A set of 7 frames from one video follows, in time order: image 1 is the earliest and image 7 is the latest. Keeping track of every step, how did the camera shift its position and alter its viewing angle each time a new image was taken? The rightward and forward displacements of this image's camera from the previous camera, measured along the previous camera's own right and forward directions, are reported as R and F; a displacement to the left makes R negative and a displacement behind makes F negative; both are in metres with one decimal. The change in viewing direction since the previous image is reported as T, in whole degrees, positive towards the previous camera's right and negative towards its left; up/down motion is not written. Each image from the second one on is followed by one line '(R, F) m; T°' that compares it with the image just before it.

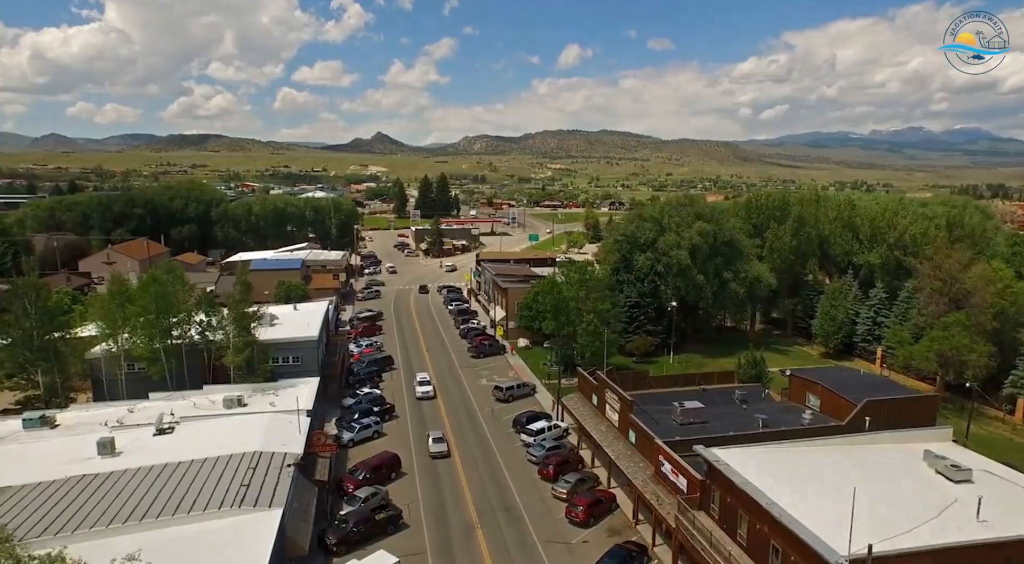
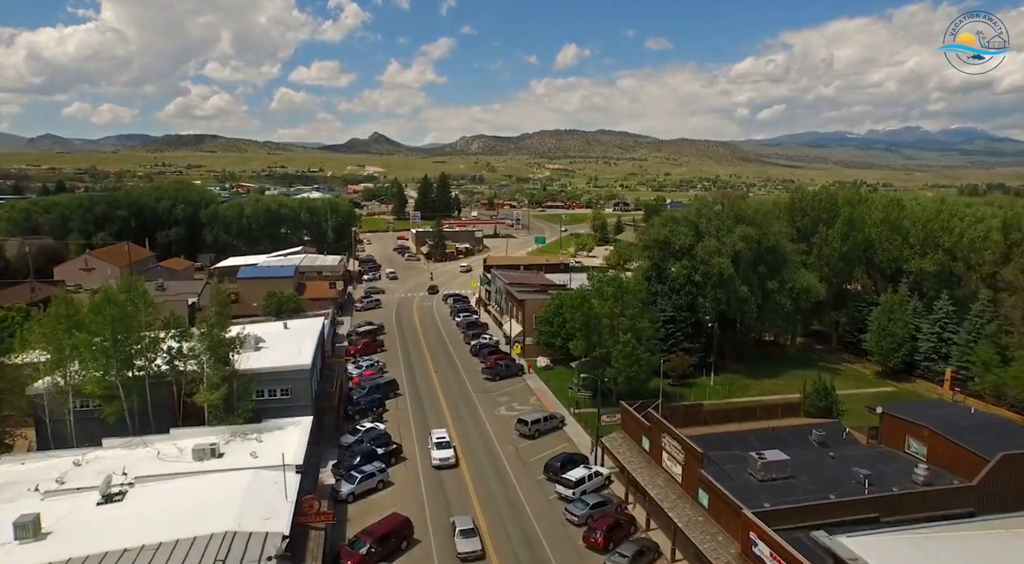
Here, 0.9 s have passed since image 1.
(-1.7, +6.1) m; 0°
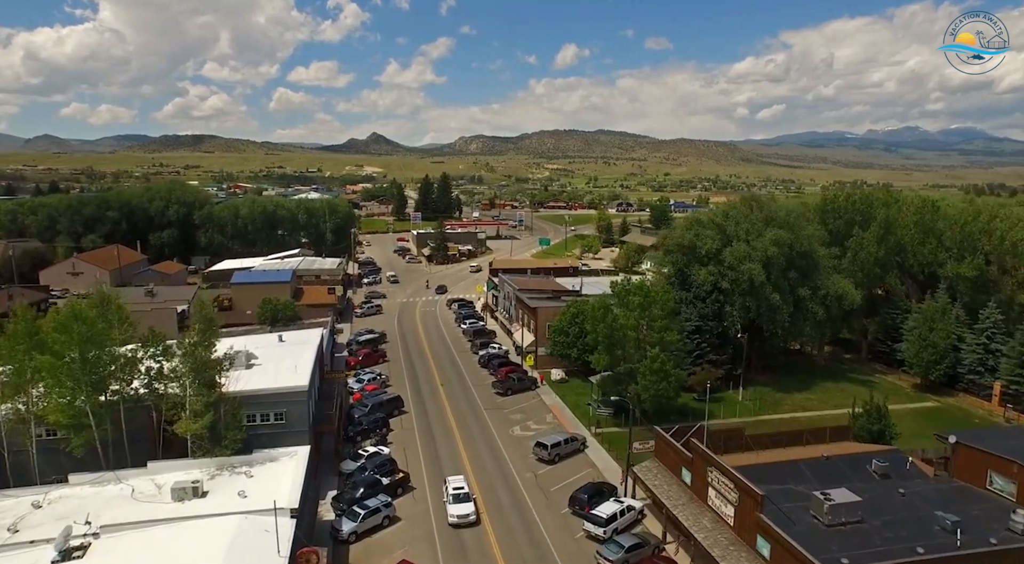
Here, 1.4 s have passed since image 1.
(-1.0, +3.4) m; 0°
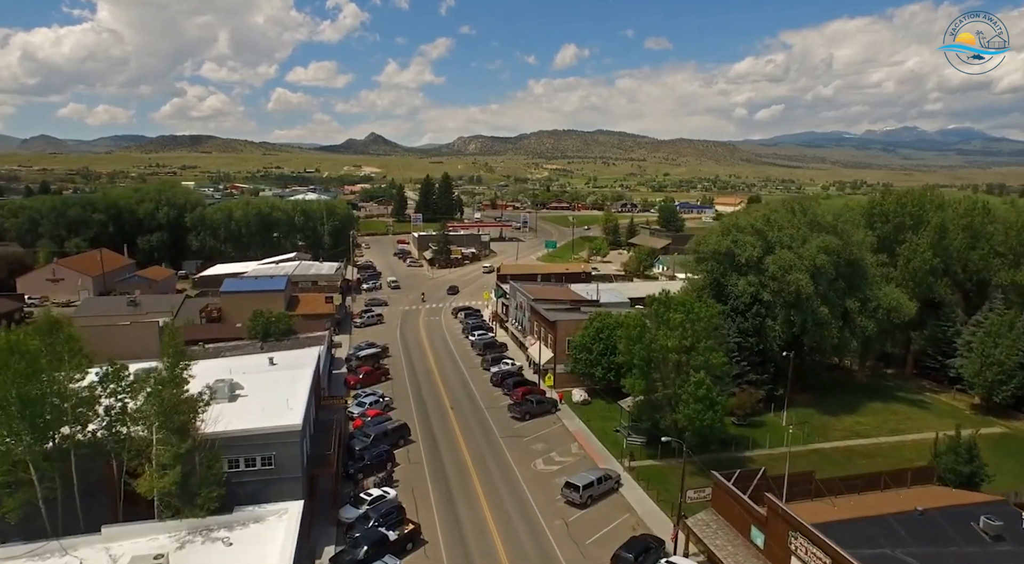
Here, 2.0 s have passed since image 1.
(-1.2, +4.5) m; 0°
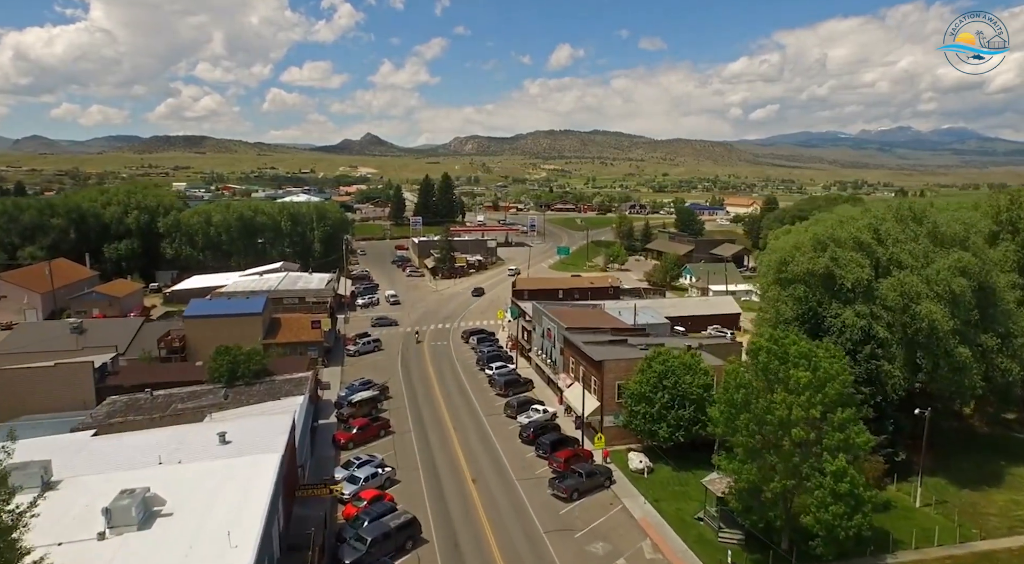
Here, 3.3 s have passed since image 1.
(-2.2, +9.8) m; 0°
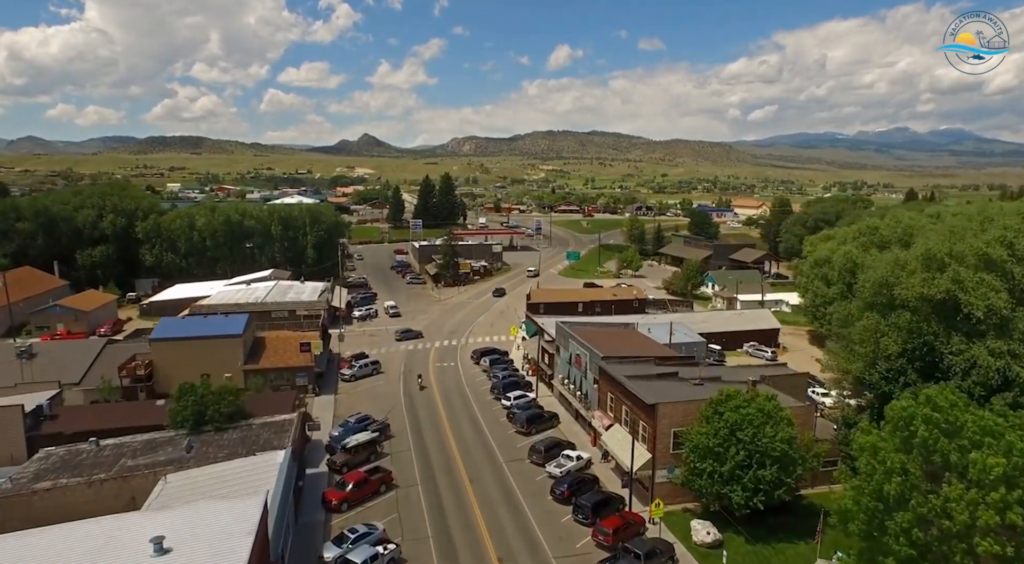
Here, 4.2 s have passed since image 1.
(-1.5, +6.6) m; 0°
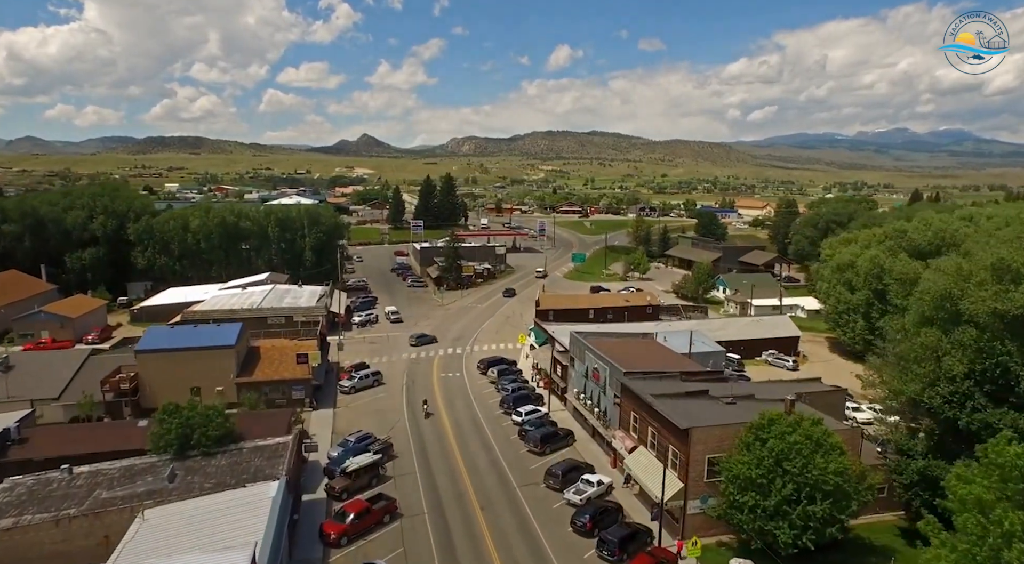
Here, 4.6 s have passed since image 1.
(-0.8, +2.7) m; 0°
